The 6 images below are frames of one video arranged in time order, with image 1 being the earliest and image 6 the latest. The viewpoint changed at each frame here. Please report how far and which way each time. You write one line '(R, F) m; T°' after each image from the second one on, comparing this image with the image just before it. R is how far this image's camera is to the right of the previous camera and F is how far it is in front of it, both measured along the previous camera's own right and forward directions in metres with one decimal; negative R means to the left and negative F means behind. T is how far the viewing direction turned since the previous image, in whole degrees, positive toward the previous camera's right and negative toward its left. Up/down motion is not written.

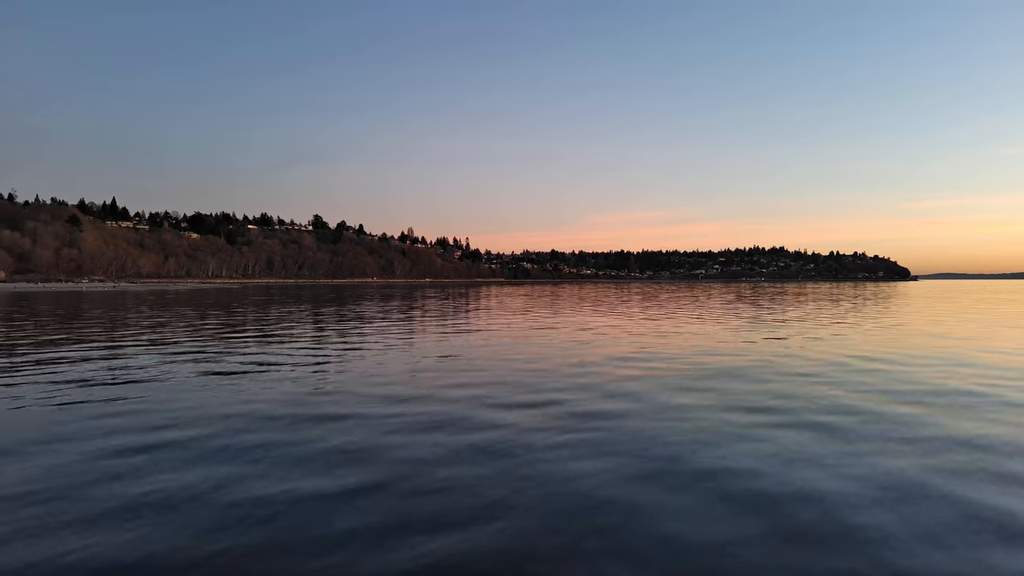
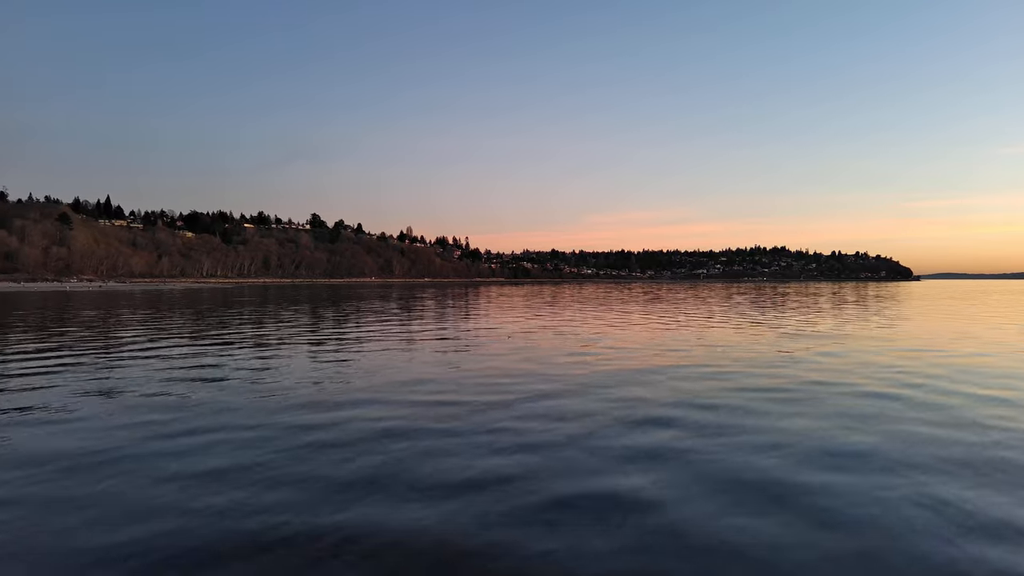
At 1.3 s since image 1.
(+0.3, +3.0) m; 0°
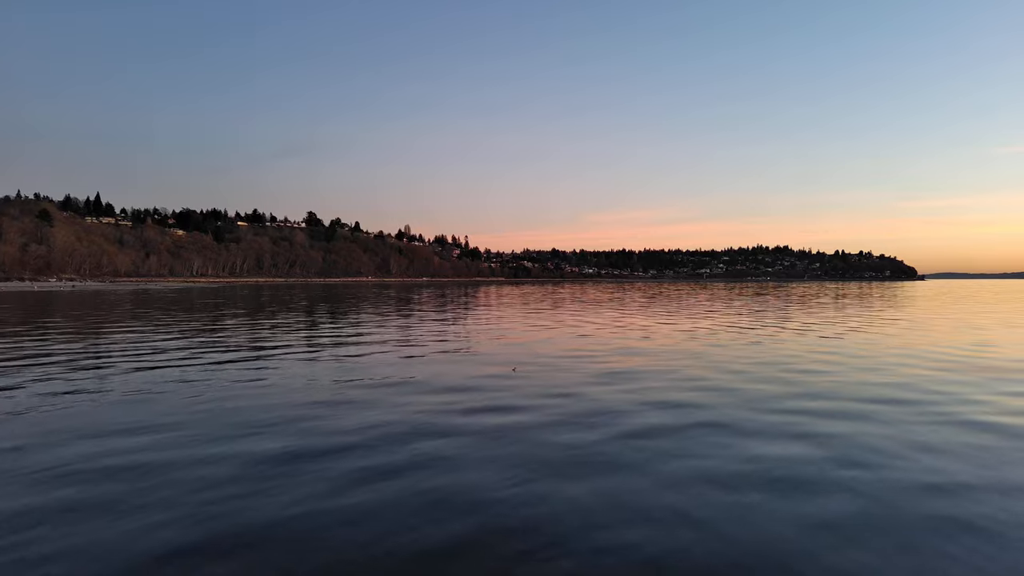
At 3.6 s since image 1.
(-0.3, +5.9) m; 0°
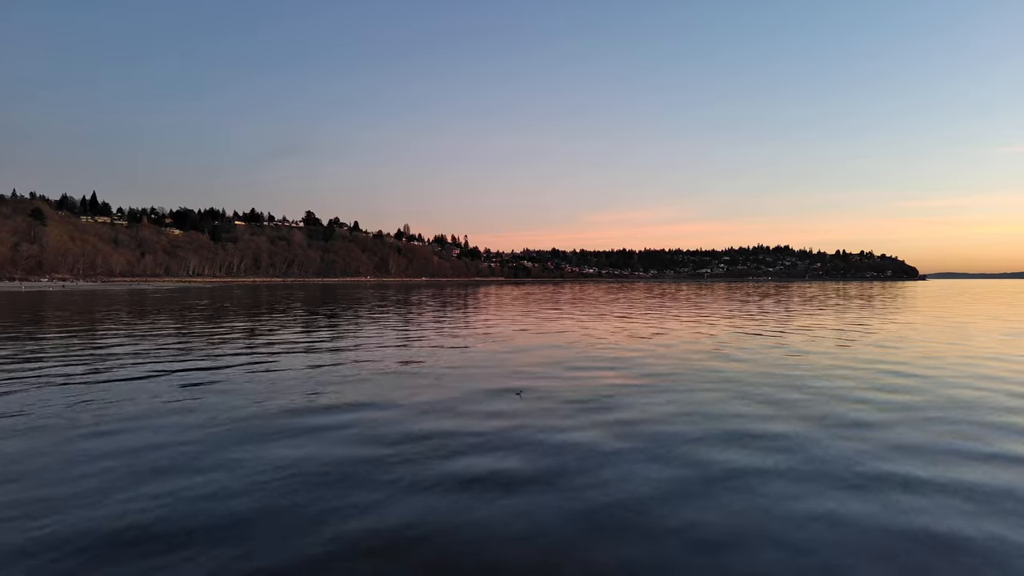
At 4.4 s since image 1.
(-0.2, +2.1) m; 0°
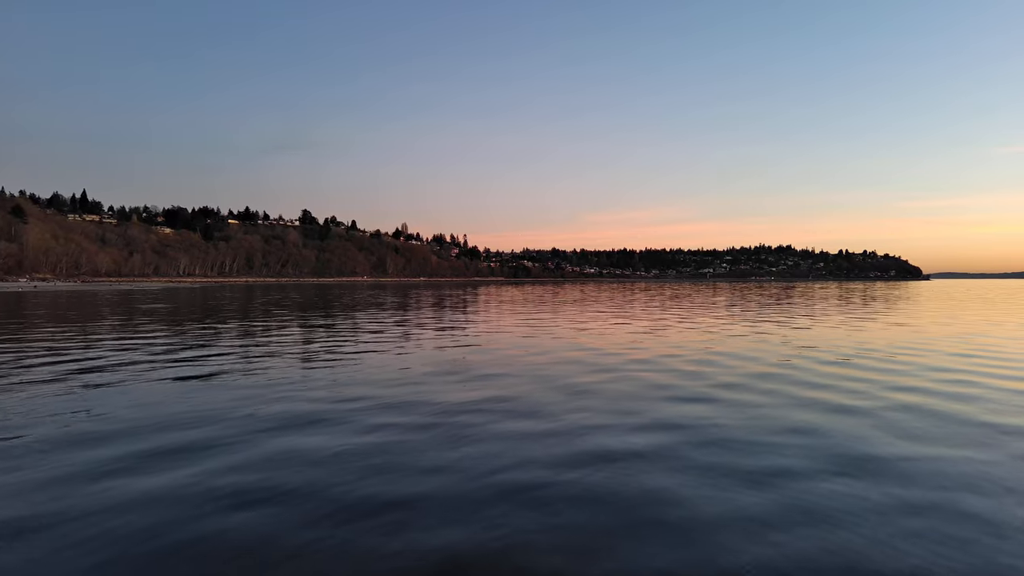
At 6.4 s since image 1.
(-0.5, +5.4) m; 0°
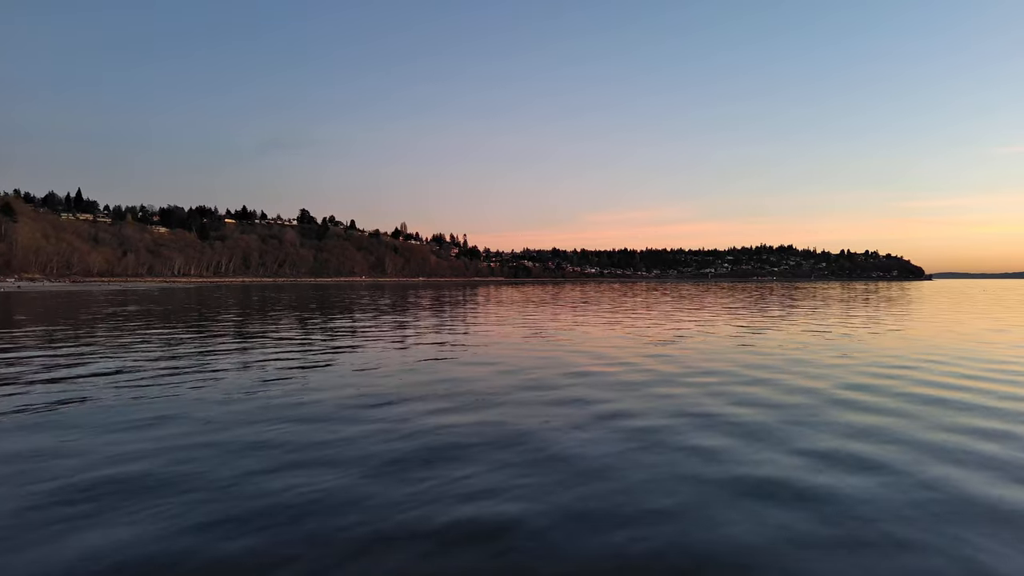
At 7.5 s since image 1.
(-0.4, +2.9) m; 0°
